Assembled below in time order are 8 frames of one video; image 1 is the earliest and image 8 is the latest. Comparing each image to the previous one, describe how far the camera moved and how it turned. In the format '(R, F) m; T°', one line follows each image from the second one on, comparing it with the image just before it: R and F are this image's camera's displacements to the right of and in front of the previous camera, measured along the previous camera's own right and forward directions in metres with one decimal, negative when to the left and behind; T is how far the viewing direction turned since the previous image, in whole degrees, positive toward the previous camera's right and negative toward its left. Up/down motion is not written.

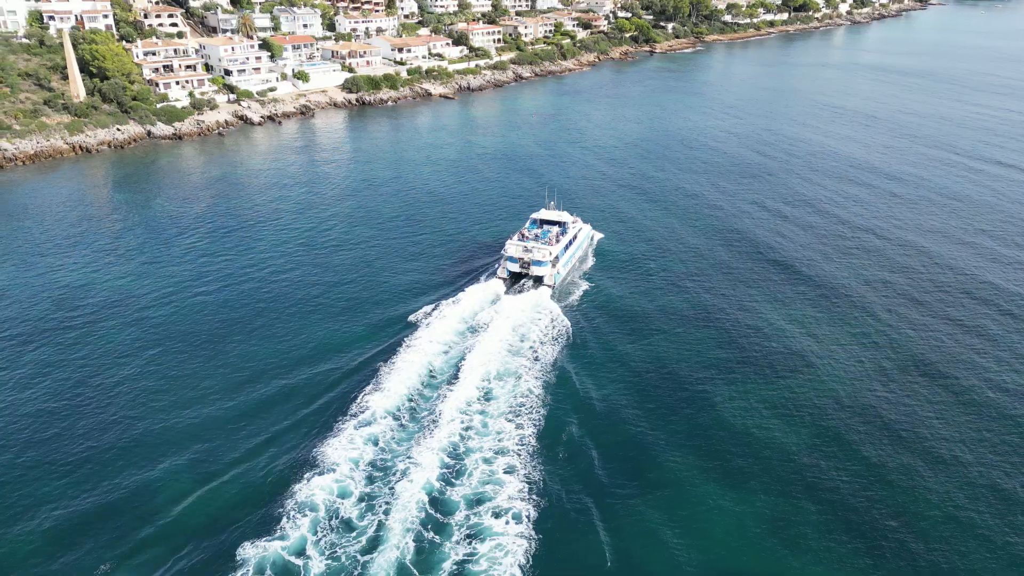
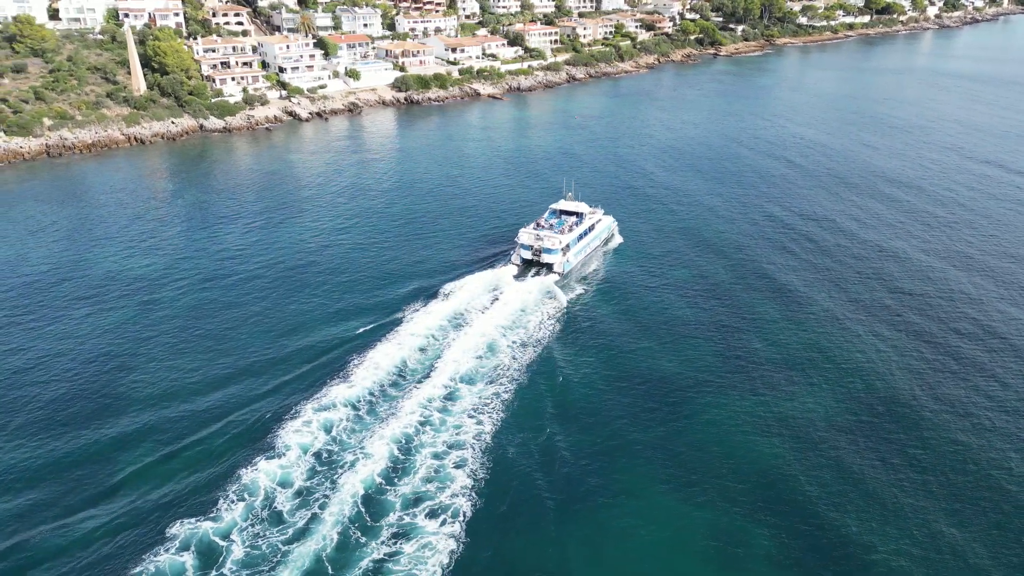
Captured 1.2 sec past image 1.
(+4.4, +0.5) m; -6°
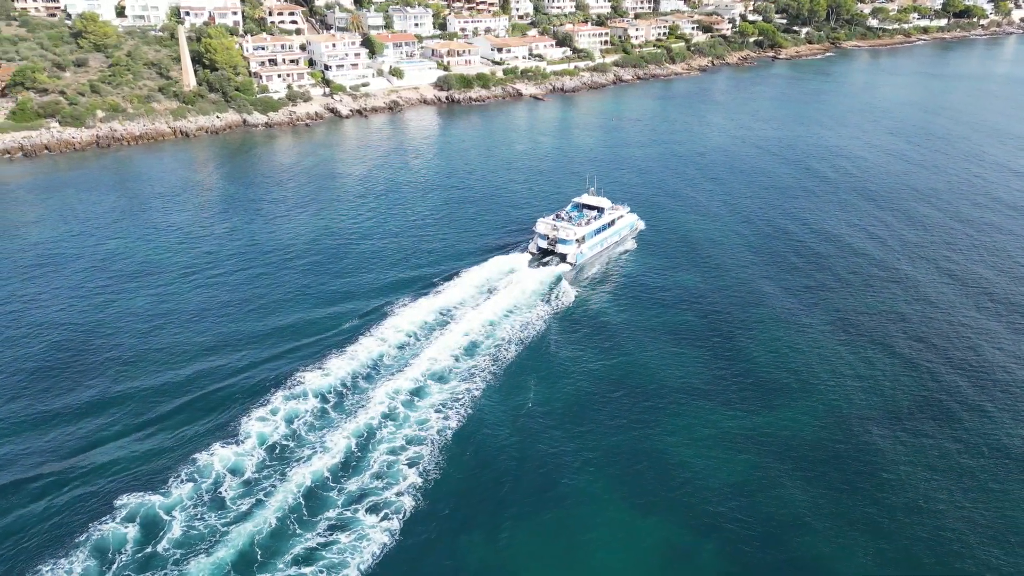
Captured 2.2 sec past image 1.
(+3.9, +0.4) m; -5°
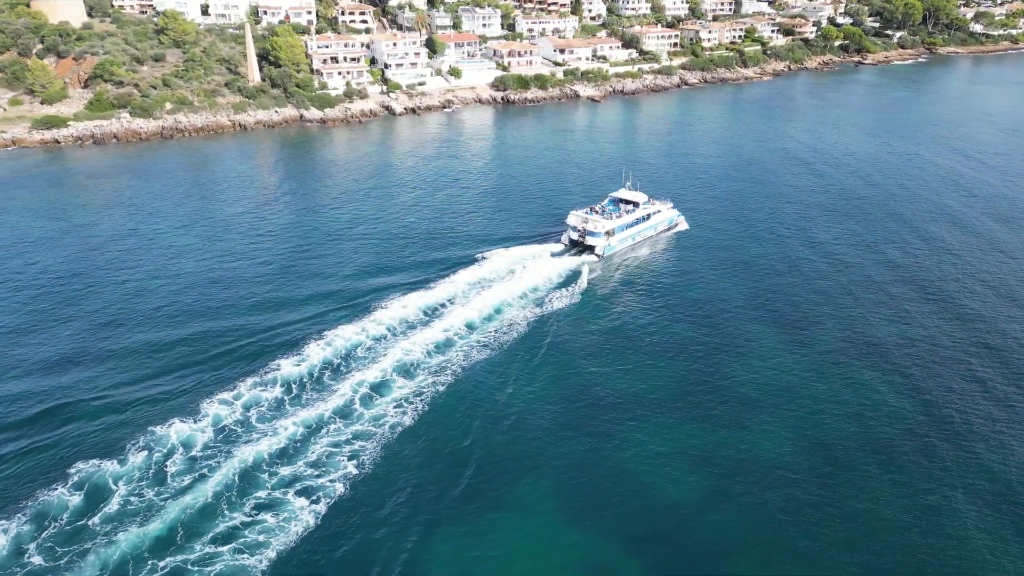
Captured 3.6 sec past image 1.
(+5.2, +0.6) m; -7°
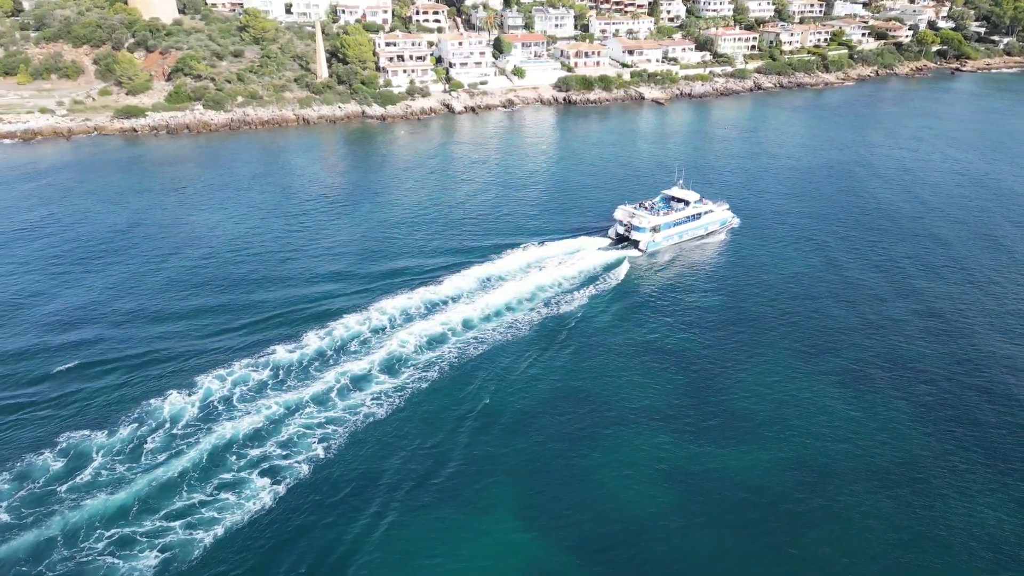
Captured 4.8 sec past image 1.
(+4.4, +0.5) m; -7°
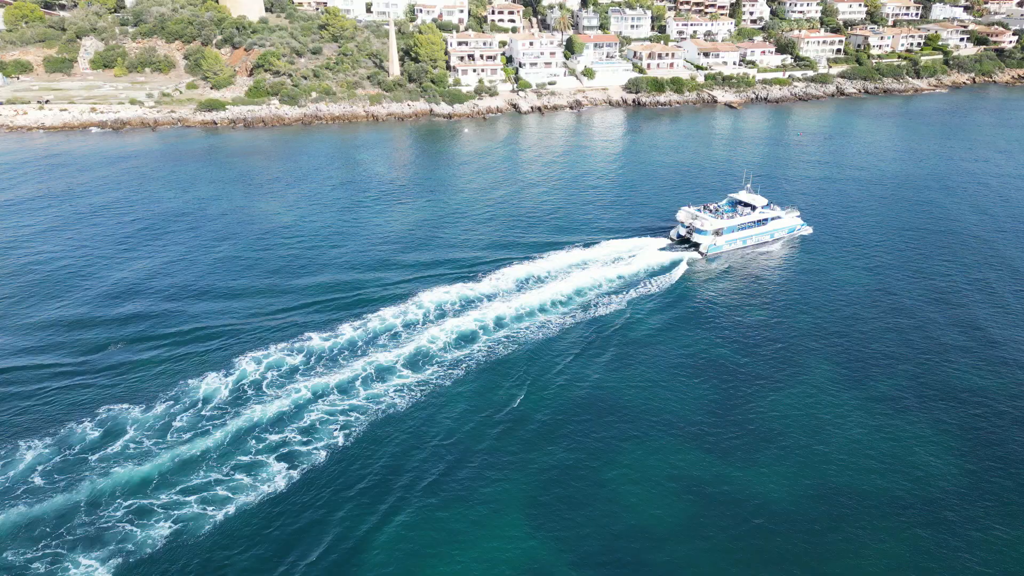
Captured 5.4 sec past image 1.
(+2.2, +0.2) m; -6°
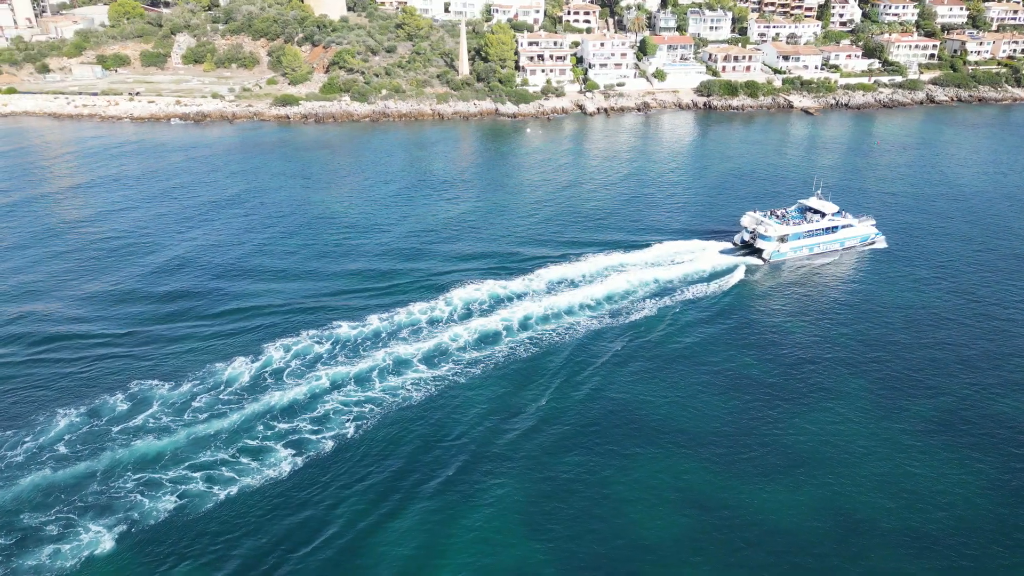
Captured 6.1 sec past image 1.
(+2.8, +0.3) m; -6°
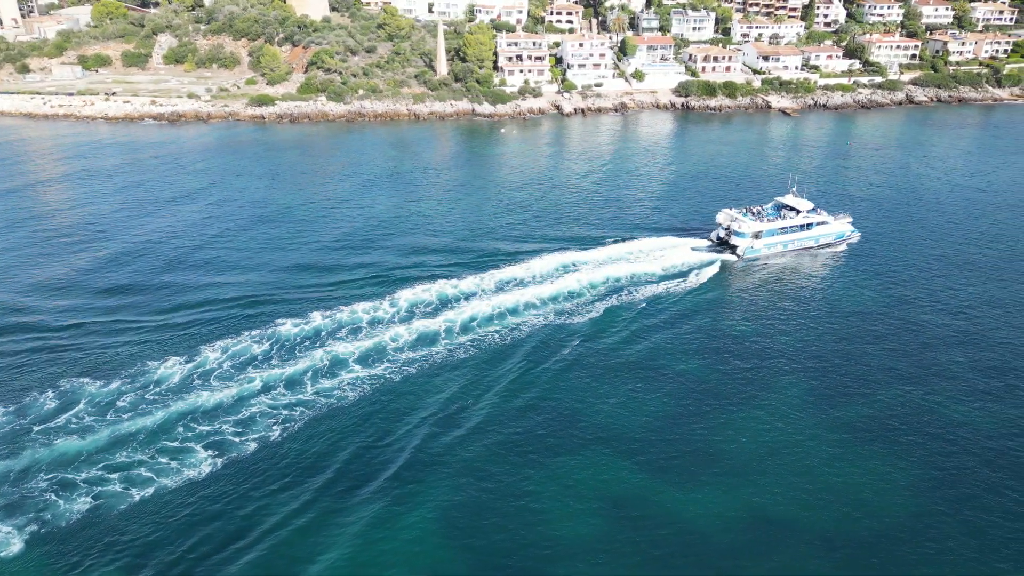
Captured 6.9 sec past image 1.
(+3.1, +0.1) m; 0°
